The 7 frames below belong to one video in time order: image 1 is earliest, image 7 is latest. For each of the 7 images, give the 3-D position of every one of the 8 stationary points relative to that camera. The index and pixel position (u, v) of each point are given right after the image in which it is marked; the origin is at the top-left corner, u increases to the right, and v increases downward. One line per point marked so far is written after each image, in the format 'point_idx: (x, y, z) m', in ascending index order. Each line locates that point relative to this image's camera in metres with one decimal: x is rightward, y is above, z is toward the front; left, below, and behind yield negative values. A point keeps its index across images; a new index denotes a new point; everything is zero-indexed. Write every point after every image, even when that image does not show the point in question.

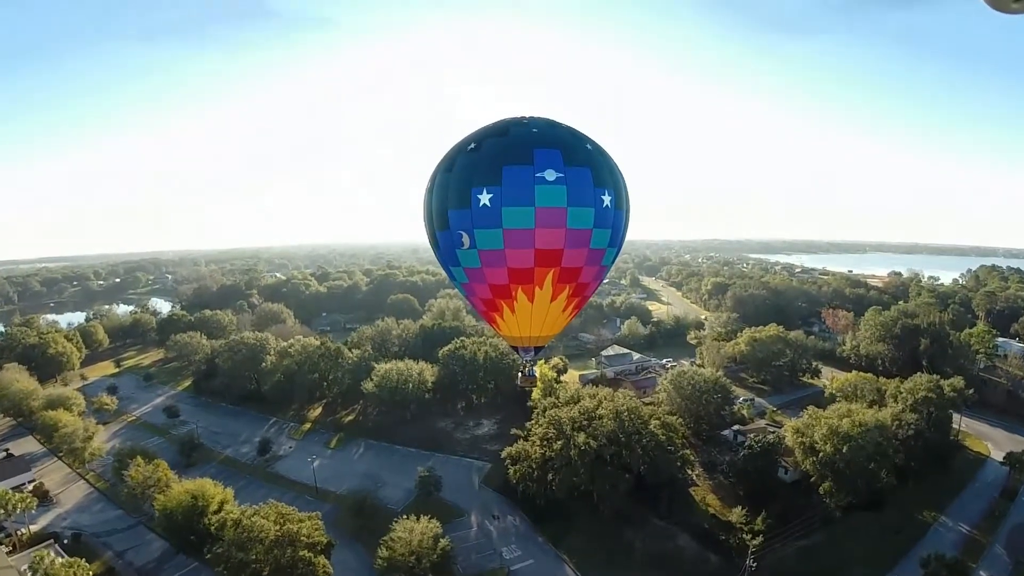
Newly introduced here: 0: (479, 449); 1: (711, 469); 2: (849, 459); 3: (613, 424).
0: (-1.1, -5.3, +18.3) m
1: (+6.0, -5.5, +16.7) m
2: (+9.0, -4.5, +14.8) m
3: (+2.5, -3.4, +13.4) m
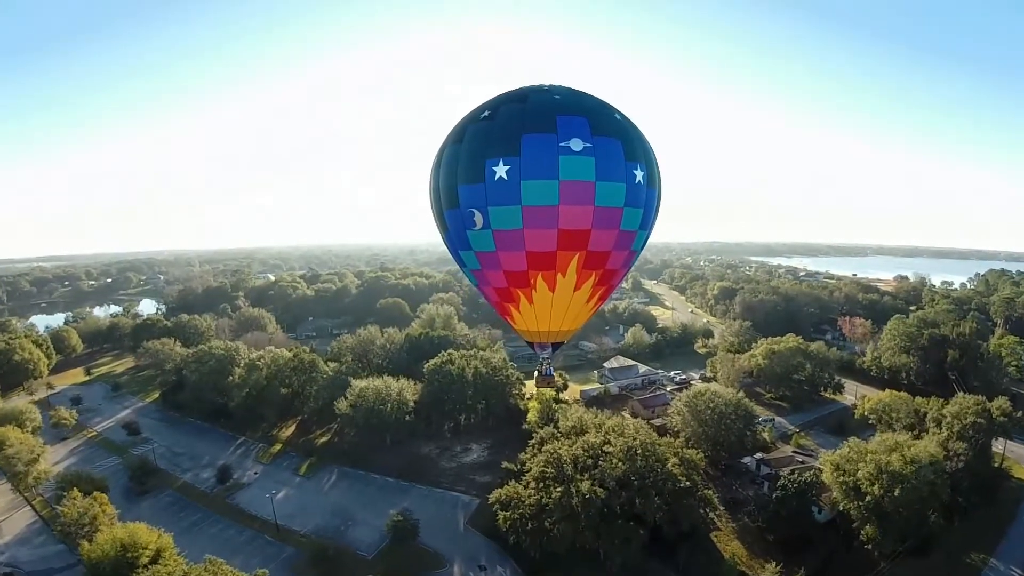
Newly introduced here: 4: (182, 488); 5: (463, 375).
0: (-1.4, -5.6, +16.0) m
1: (+5.8, -5.7, +14.5) m
2: (+8.7, -4.8, +12.5) m
3: (+2.2, -3.6, +11.1) m
4: (-10.6, -6.4, +18.0) m
5: (-1.6, -2.9, +18.3) m
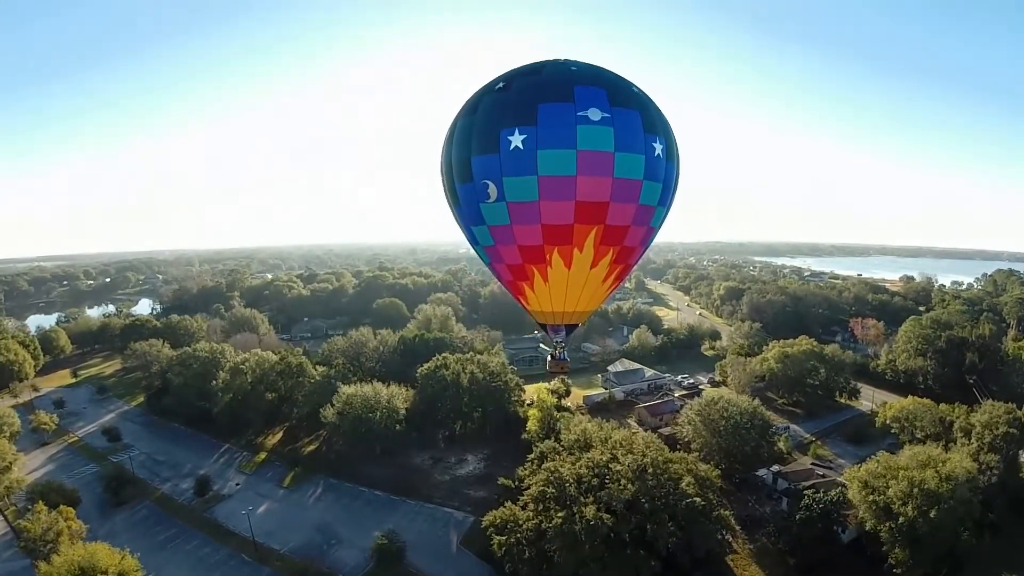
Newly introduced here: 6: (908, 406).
0: (-1.4, -5.6, +14.9) m
1: (+5.7, -5.7, +13.3) m
2: (+8.7, -4.8, +11.3) m
3: (+2.2, -3.6, +9.9) m
4: (-10.7, -6.4, +16.9) m
5: (-1.7, -2.9, +17.2) m
6: (+12.6, -3.8, +17.8) m
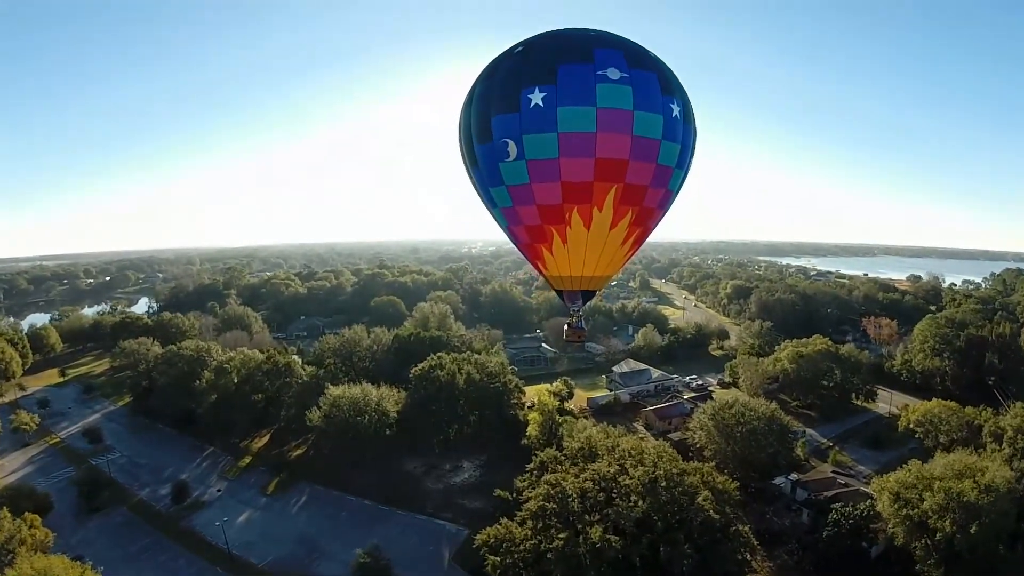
0: (-1.5, -5.4, +13.8) m
1: (+5.7, -5.6, +12.2) m
2: (+8.6, -4.7, +10.2) m
3: (+2.1, -3.5, +8.9) m
4: (-10.7, -6.2, +15.9) m
5: (-1.7, -2.8, +16.1) m
6: (+12.6, -3.6, +16.6) m
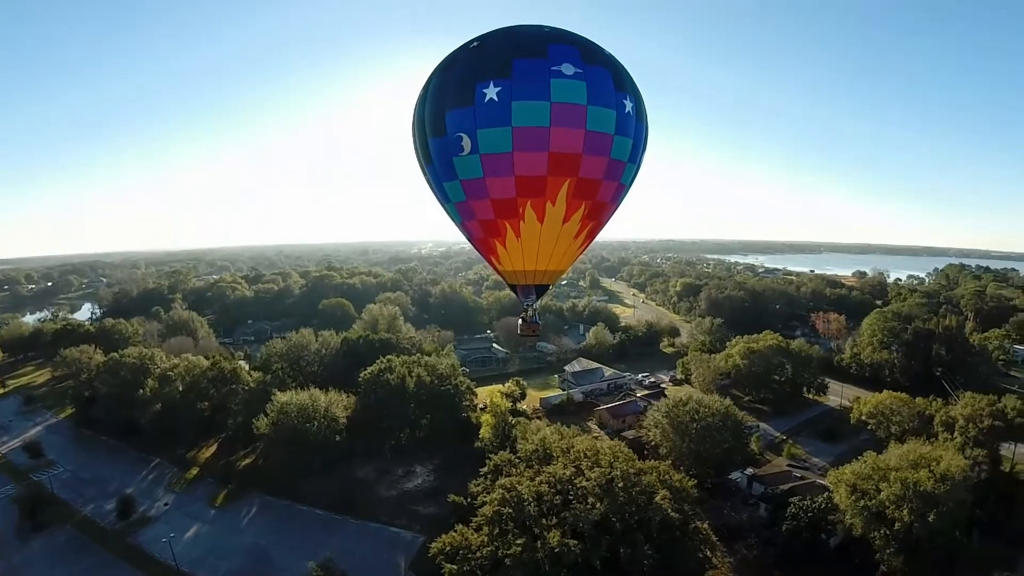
0: (-2.4, -5.4, +13.3) m
1: (+4.8, -5.4, +12.2) m
2: (+7.9, -4.5, +10.4) m
3: (+1.4, -3.4, +8.6) m
4: (-11.7, -6.3, +14.8) m
5: (-2.8, -2.7, +15.6) m
6: (+11.5, -3.4, +17.0) m
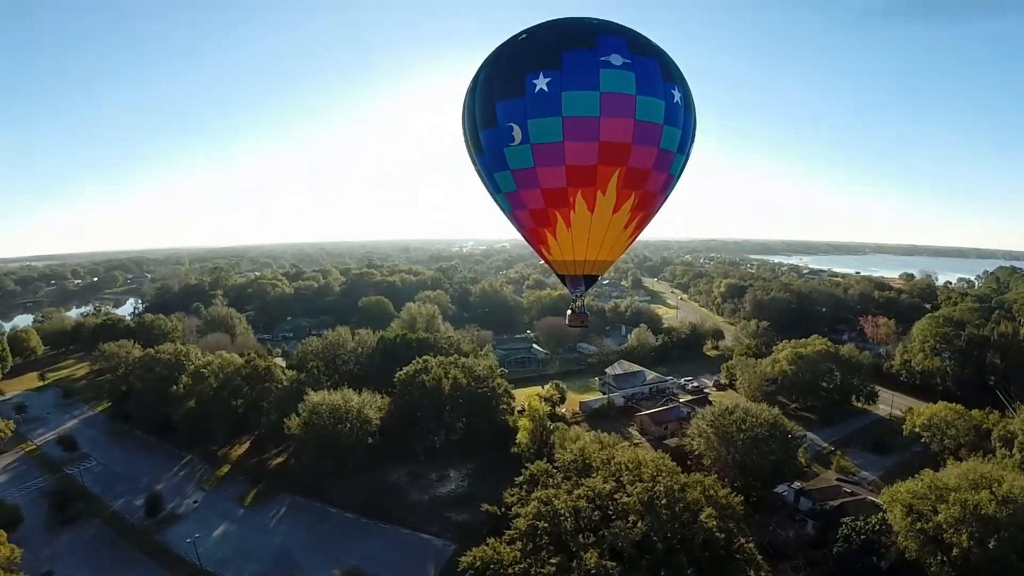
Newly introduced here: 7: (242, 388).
0: (-1.7, -5.4, +13.1) m
1: (+5.4, -5.6, +11.6) m
2: (+8.4, -4.6, +9.6) m
3: (+1.9, -3.5, +8.2) m
4: (-11.0, -6.3, +15.1) m
5: (-2.0, -2.8, +15.4) m
6: (+12.3, -3.6, +16.1) m
7: (-8.9, -3.3, +18.4) m
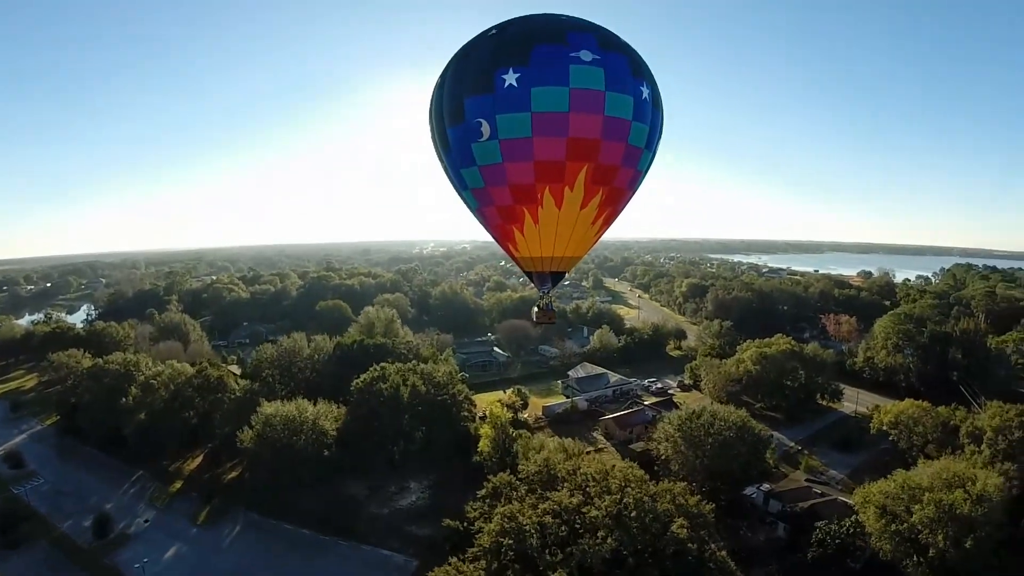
0: (-2.4, -5.5, +12.5) m
1: (+4.8, -5.5, +11.3) m
2: (+7.9, -4.6, +9.5) m
3: (+1.4, -3.5, +7.8) m
4: (-11.7, -6.4, +14.0) m
5: (-2.8, -2.8, +14.8) m
6: (+11.5, -3.5, +16.1) m
7: (-9.8, -3.4, +17.4) m
